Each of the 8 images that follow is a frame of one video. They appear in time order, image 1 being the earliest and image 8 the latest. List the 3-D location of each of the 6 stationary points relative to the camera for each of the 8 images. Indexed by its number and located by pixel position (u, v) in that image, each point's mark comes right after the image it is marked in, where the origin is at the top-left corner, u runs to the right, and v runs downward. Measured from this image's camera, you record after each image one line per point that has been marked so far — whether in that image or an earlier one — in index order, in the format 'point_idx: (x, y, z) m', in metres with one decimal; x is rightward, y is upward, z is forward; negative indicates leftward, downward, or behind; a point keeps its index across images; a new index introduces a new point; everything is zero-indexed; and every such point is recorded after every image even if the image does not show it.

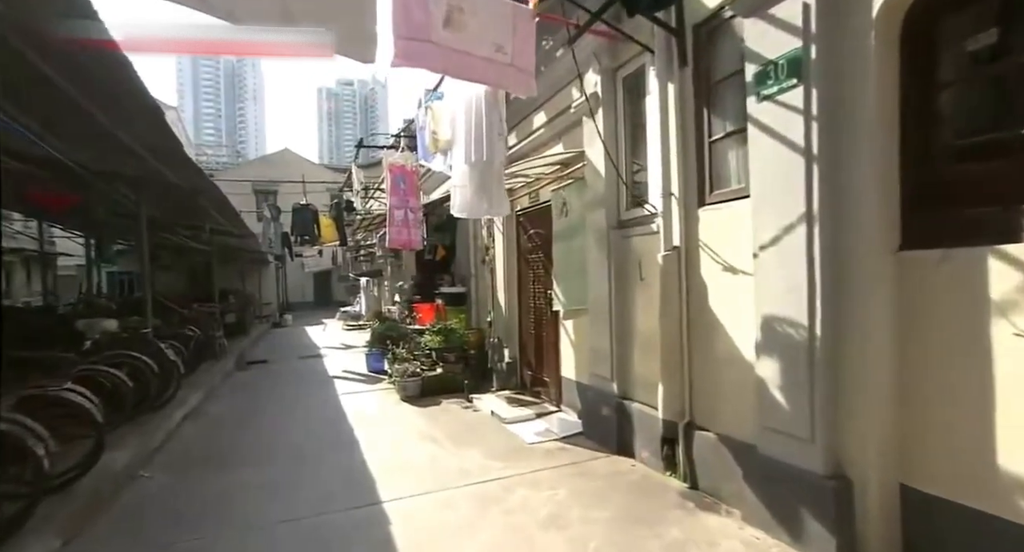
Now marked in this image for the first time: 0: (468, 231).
0: (-0.7, +0.7, +8.1) m
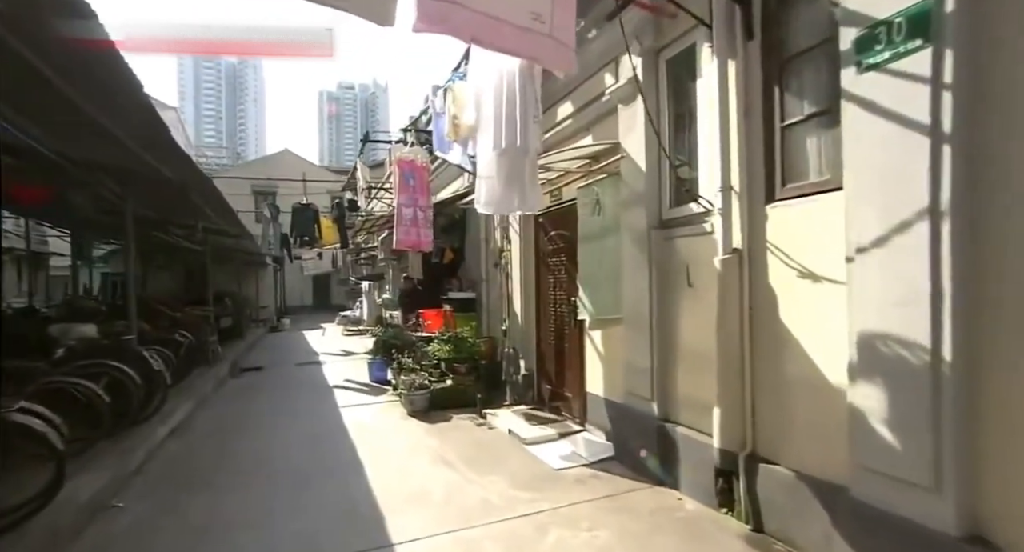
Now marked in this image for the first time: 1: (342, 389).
0: (-0.5, +0.6, +7.6) m
1: (-2.4, -1.6, +7.6) m
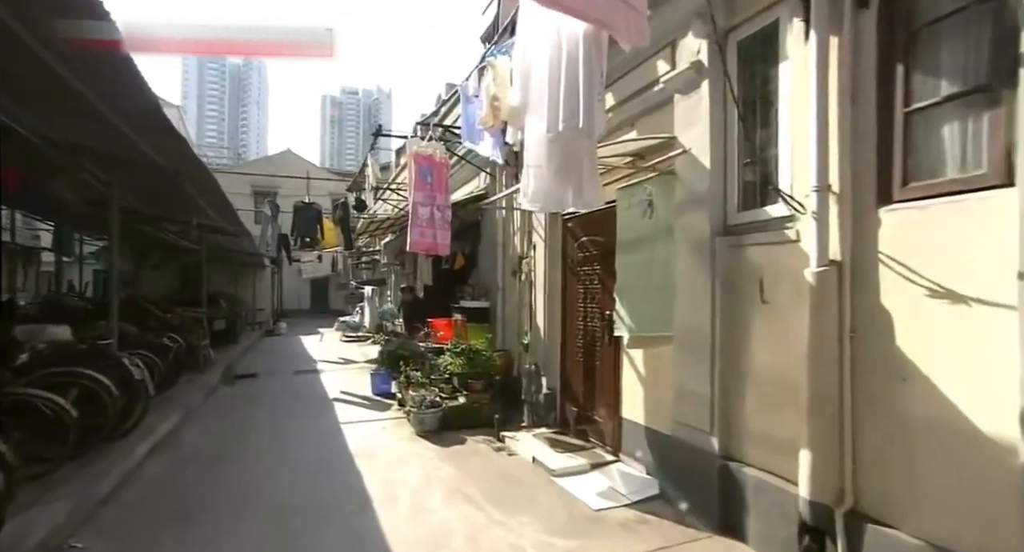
0: (-0.2, +0.5, +7.1) m
1: (-2.2, -1.7, +7.0) m
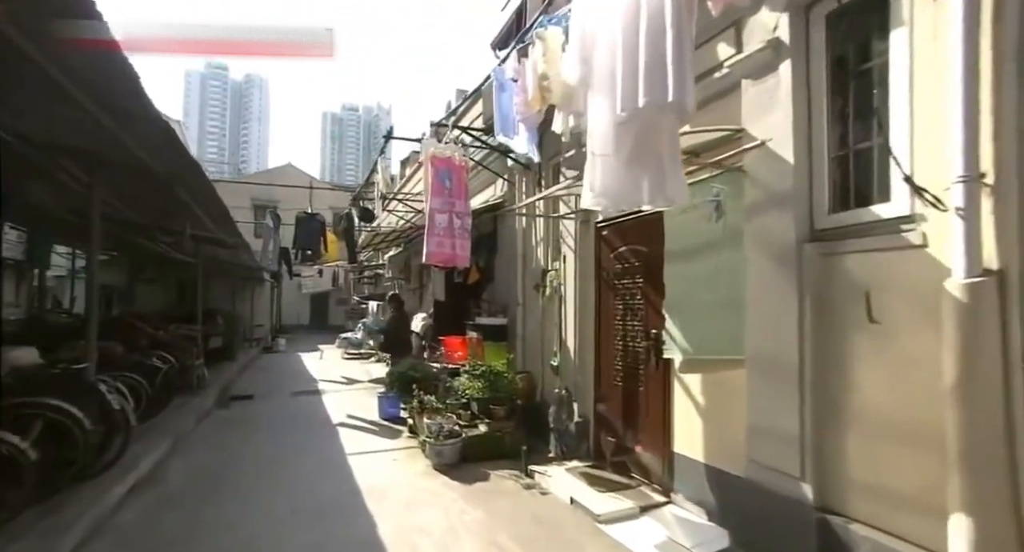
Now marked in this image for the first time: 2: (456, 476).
0: (0.0, +0.3, +6.5) m
1: (-2.0, -1.8, +6.4) m
2: (-0.5, -1.7, +4.6) m
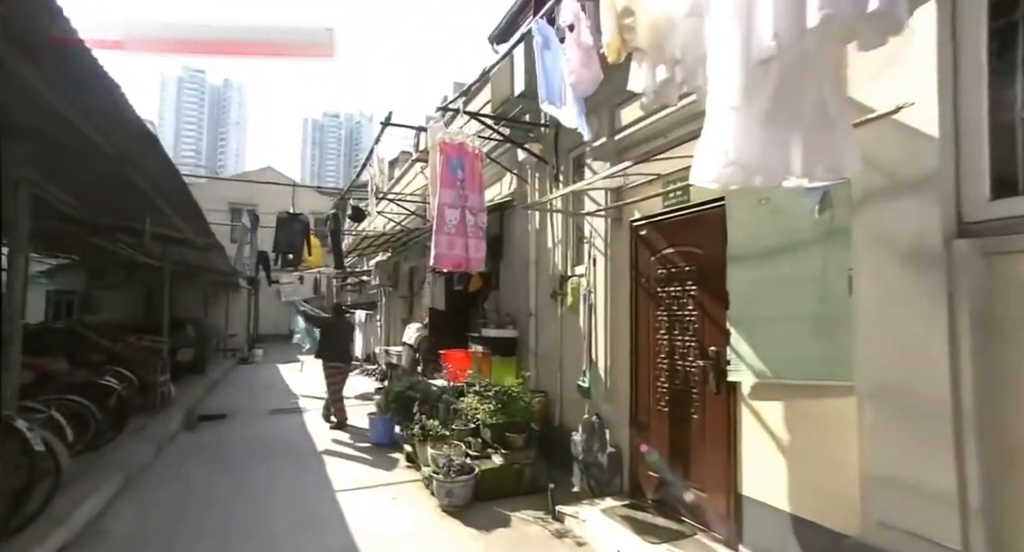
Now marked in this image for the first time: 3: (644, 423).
0: (+0.2, +0.2, +5.9) m
1: (-1.9, -1.9, +5.6) m
2: (-0.3, -1.8, +3.9) m
3: (+1.0, -1.1, +4.0) m
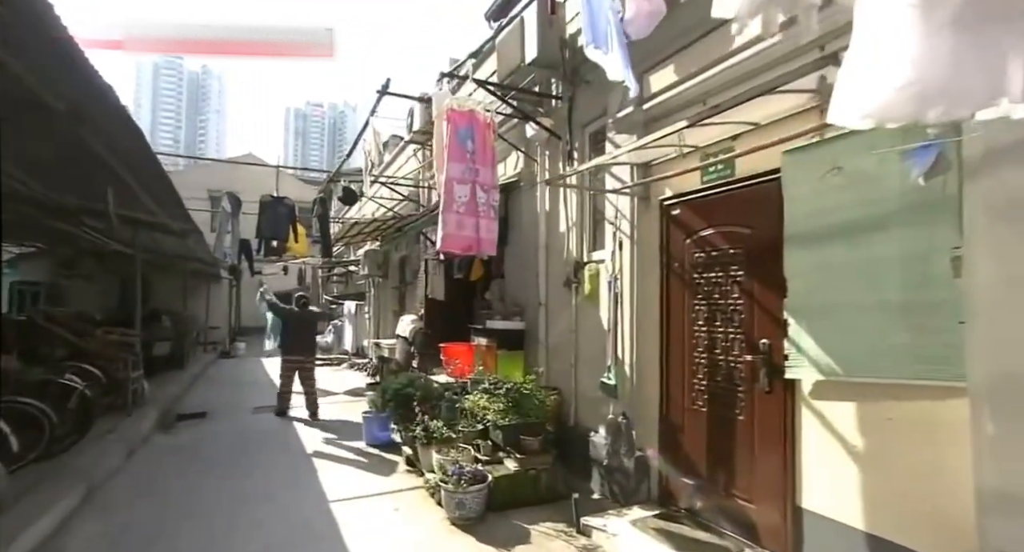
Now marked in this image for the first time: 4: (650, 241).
0: (+0.2, +0.4, +5.4) m
1: (-1.8, -1.8, +5.2) m
2: (-0.2, -1.7, +3.4) m
3: (+1.1, -1.0, +3.6) m
4: (+1.0, +0.3, +3.9) m
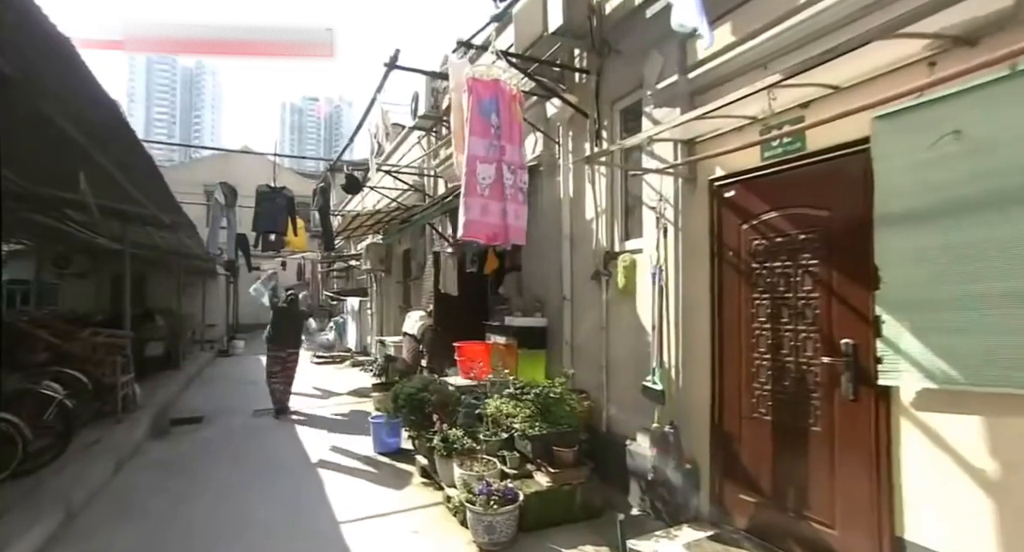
0: (+0.4, +0.5, +5.0) m
1: (-1.6, -1.7, +4.7) m
2: (0.0, -1.6, +3.0) m
3: (+1.3, -1.0, +3.2) m
4: (+1.2, +0.3, +3.4) m
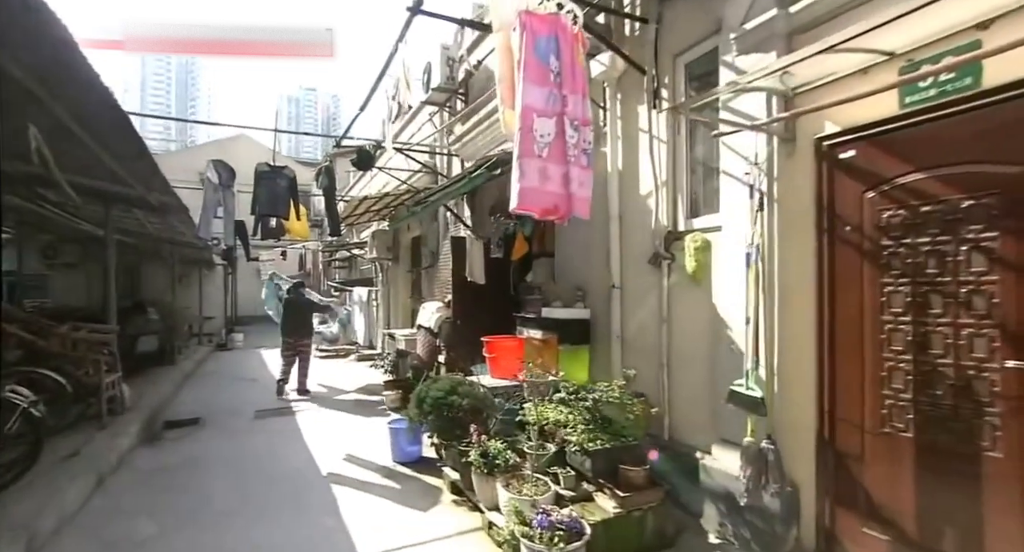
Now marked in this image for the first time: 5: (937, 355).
0: (+0.7, +0.6, +4.3) m
1: (-1.3, -1.6, +4.1) m
2: (+0.4, -1.5, +2.4) m
3: (+1.7, -0.9, +2.6) m
4: (+1.5, +0.4, +2.8) m
5: (+1.8, -0.3, +2.2) m
